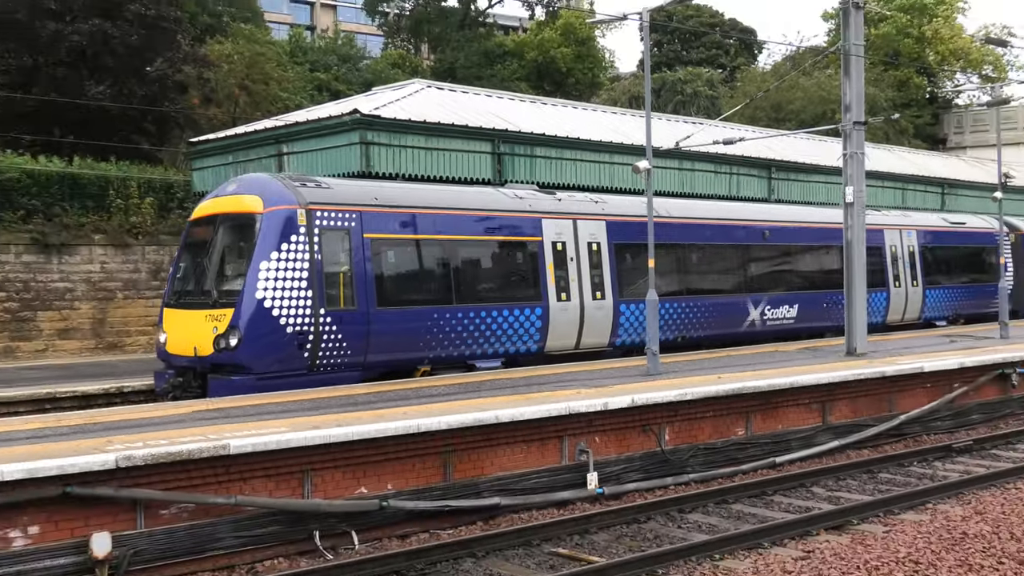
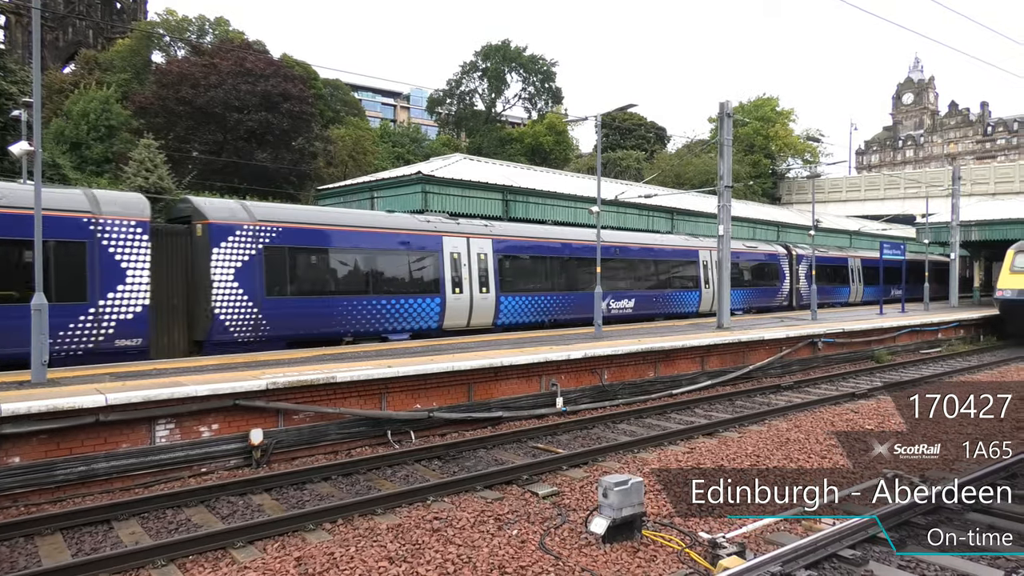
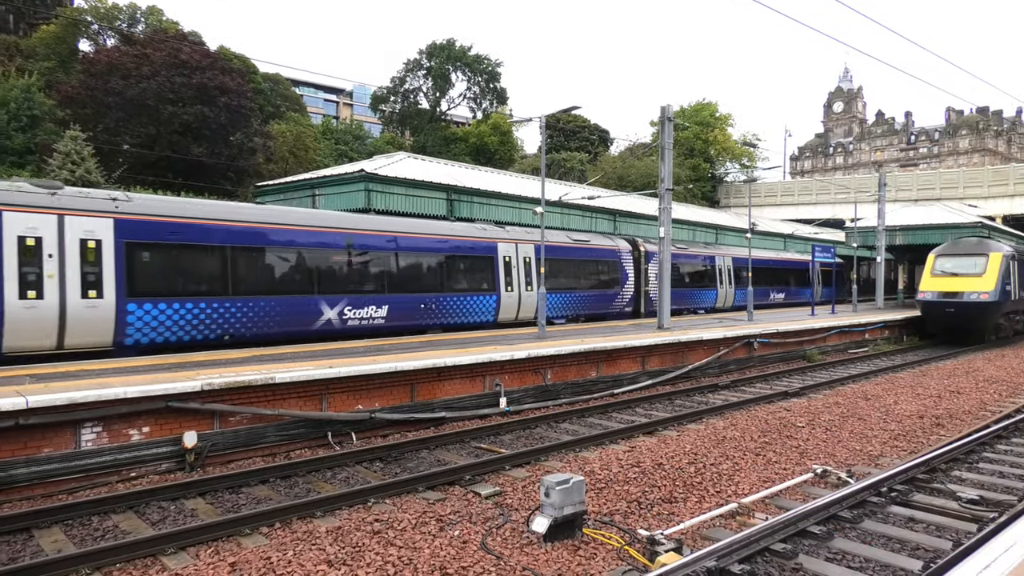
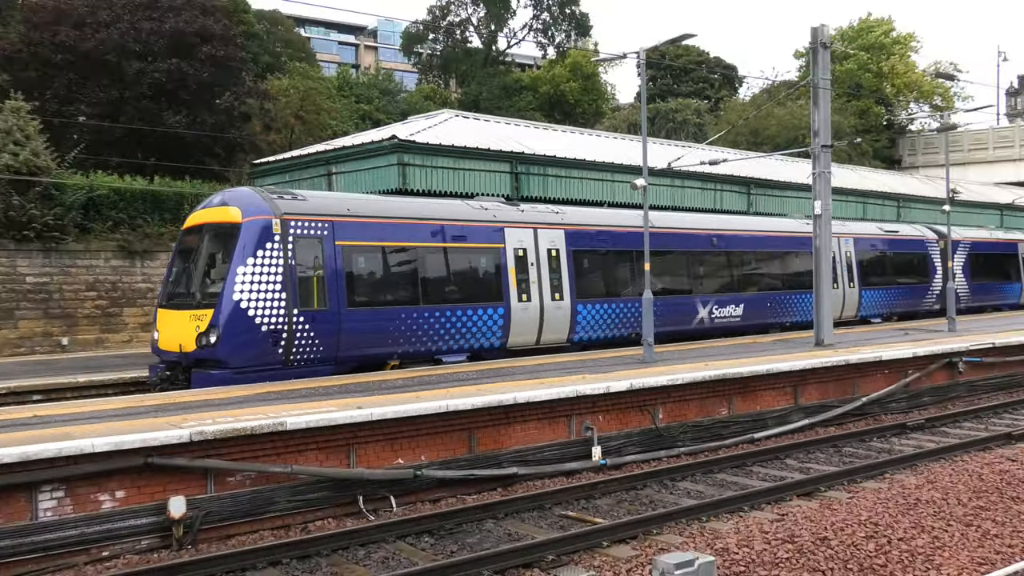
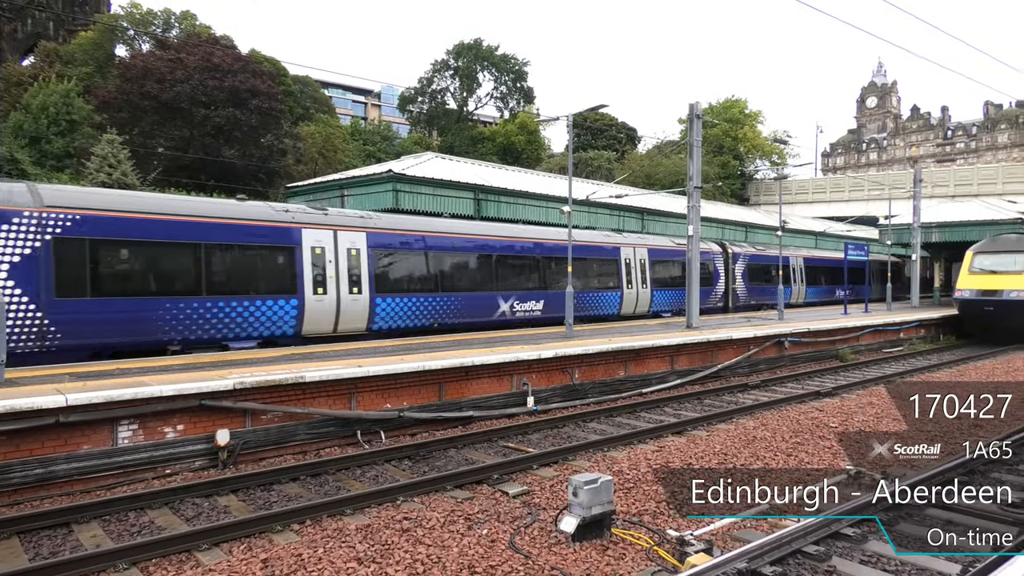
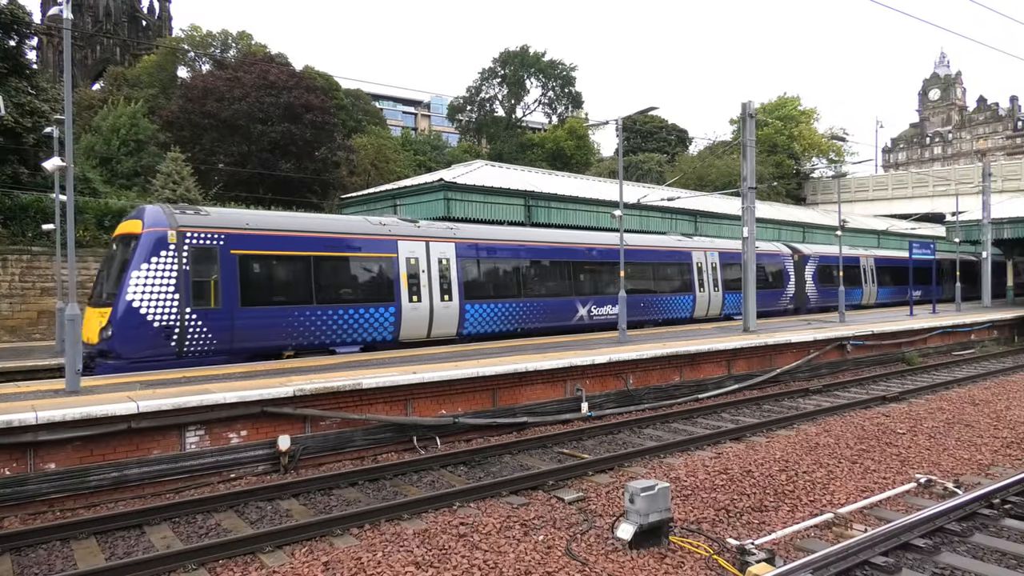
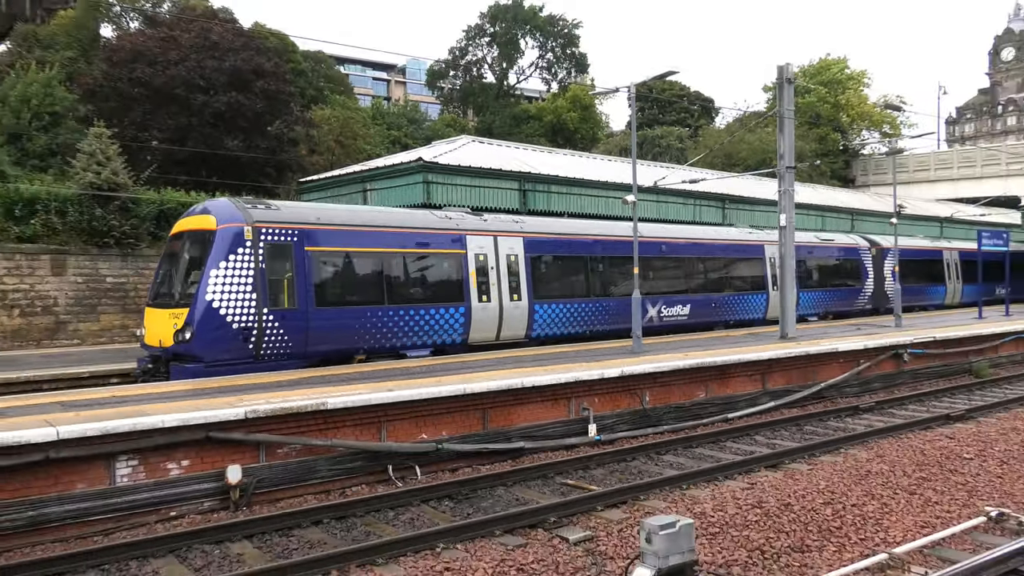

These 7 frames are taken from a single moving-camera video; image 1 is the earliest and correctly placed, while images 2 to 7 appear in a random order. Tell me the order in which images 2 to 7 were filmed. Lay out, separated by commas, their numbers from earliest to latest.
4, 7, 6, 2, 5, 3
